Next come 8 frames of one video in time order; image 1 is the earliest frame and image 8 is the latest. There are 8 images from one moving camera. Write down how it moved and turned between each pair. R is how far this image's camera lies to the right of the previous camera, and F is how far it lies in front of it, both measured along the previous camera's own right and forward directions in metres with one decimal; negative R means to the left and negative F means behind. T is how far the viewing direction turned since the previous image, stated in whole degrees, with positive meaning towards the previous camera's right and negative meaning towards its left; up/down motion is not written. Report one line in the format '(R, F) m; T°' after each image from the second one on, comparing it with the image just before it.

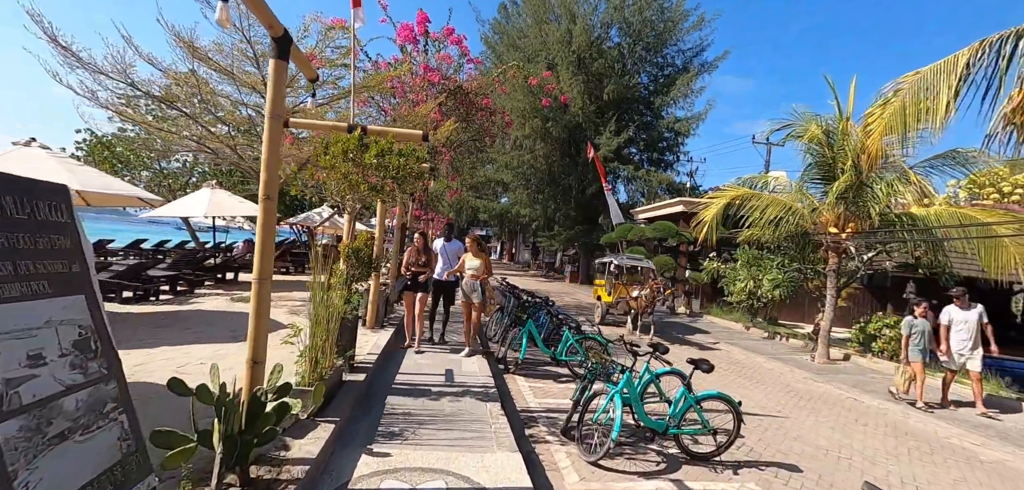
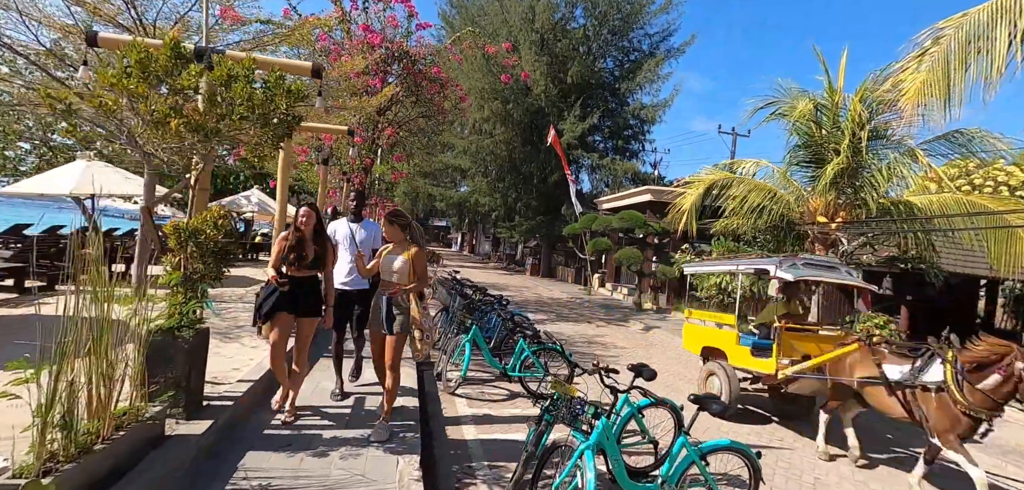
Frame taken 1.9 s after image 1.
(+0.2, +1.6) m; +4°
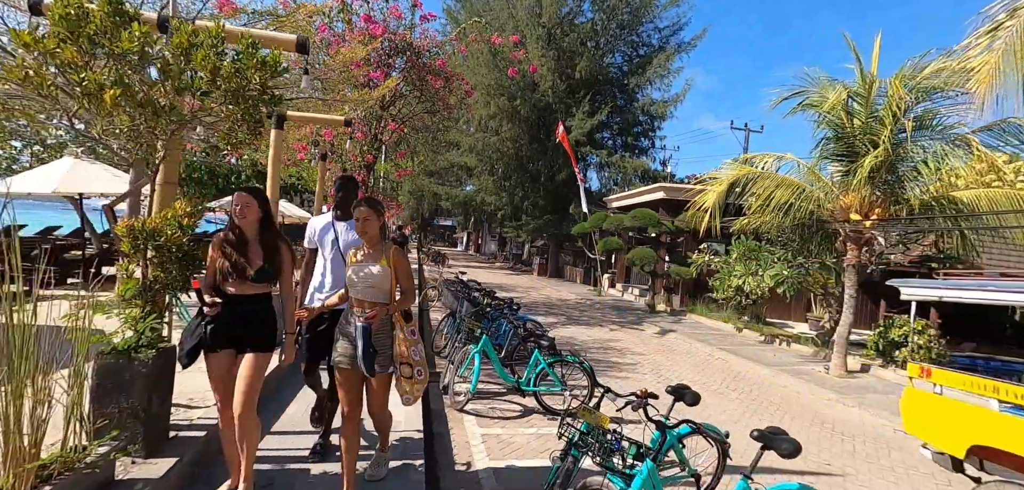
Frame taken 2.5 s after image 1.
(-0.1, +0.6) m; -1°
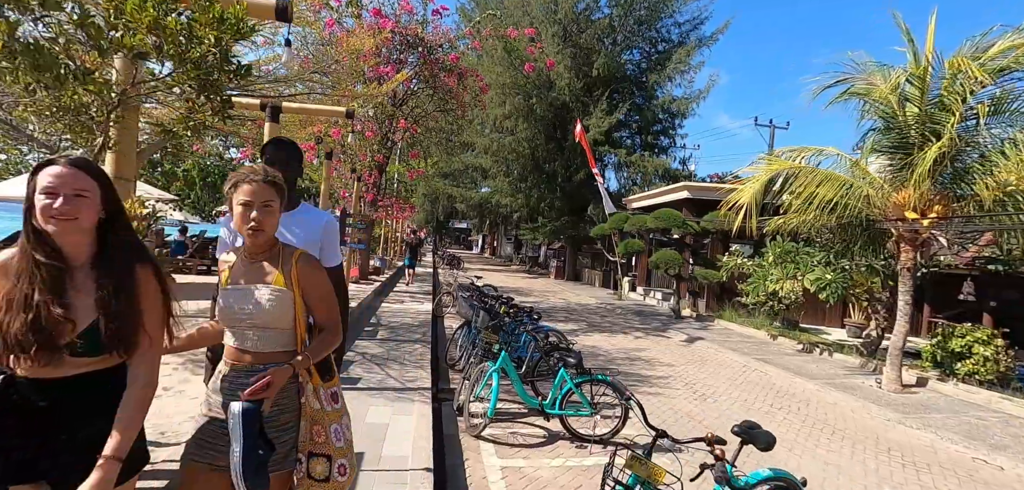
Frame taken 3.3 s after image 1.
(-0.1, +0.7) m; -2°
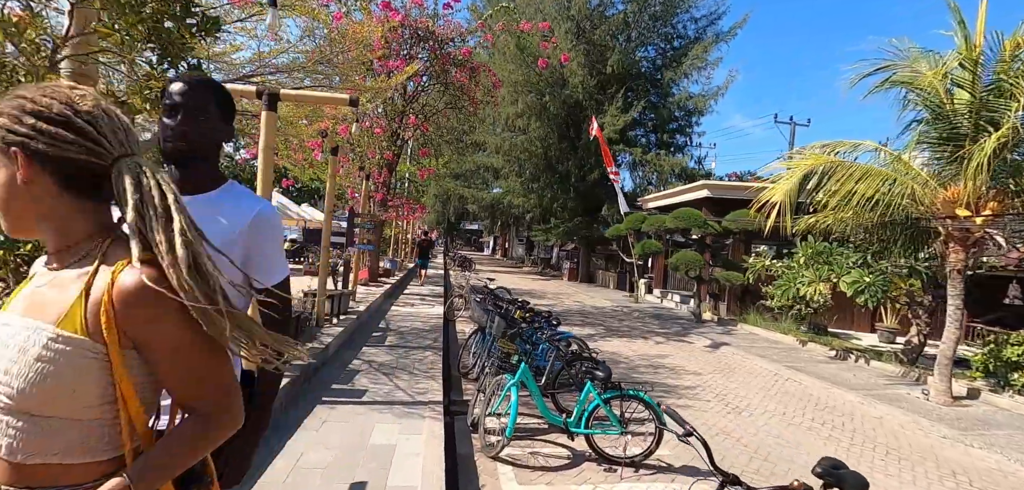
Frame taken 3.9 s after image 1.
(-0.1, +0.5) m; -1°
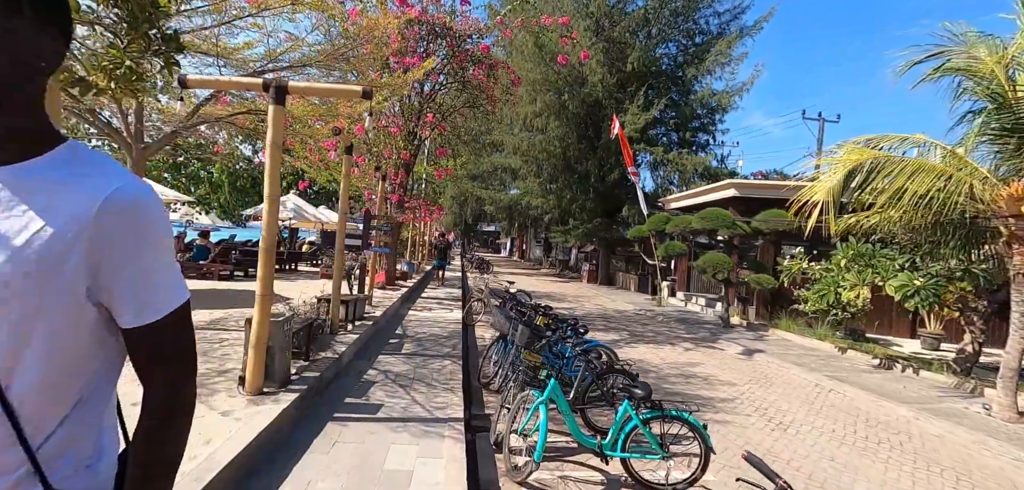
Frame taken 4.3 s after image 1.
(-0.1, +0.4) m; -2°
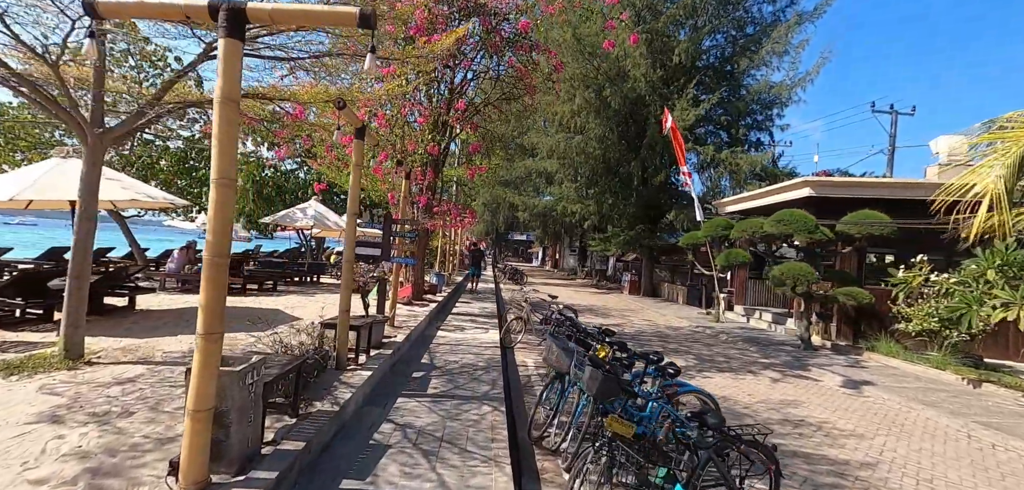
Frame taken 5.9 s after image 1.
(-0.3, +1.7) m; -3°
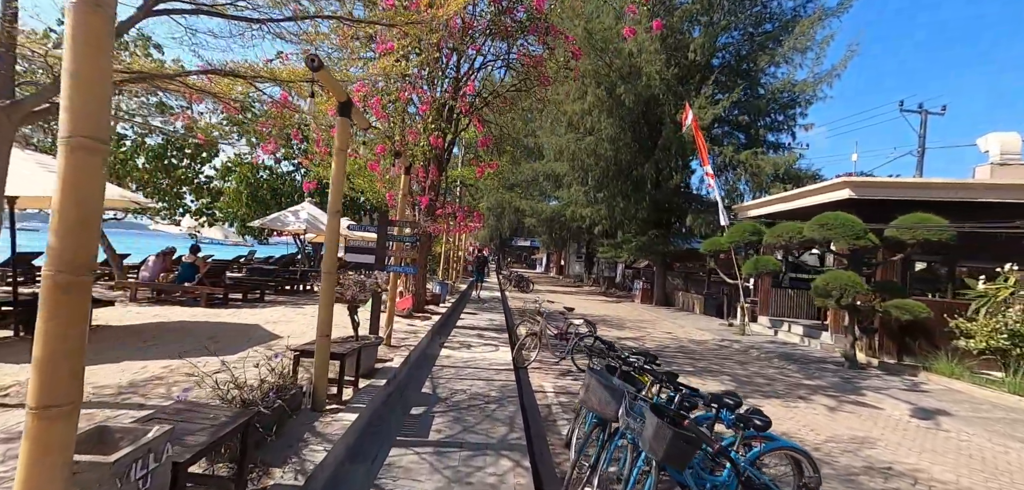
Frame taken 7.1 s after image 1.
(-0.2, +1.2) m; 0°
